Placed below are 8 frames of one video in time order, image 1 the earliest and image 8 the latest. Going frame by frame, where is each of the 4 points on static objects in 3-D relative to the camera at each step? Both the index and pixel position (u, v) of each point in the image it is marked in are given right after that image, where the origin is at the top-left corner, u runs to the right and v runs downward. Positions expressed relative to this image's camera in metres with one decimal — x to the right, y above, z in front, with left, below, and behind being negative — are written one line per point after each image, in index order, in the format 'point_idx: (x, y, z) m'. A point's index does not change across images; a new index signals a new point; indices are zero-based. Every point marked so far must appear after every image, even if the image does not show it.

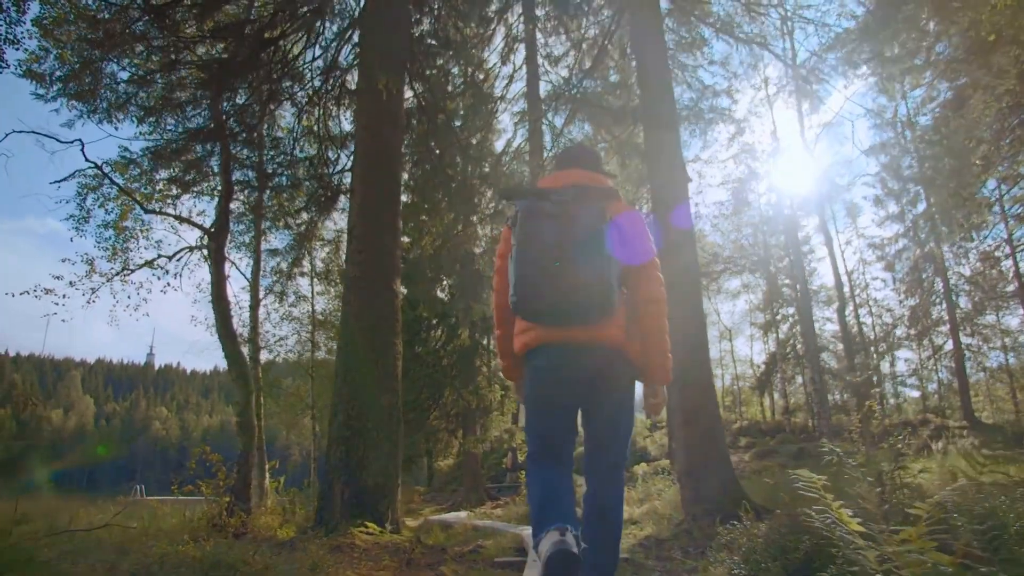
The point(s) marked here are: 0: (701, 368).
0: (+1.6, -0.7, +5.6) m
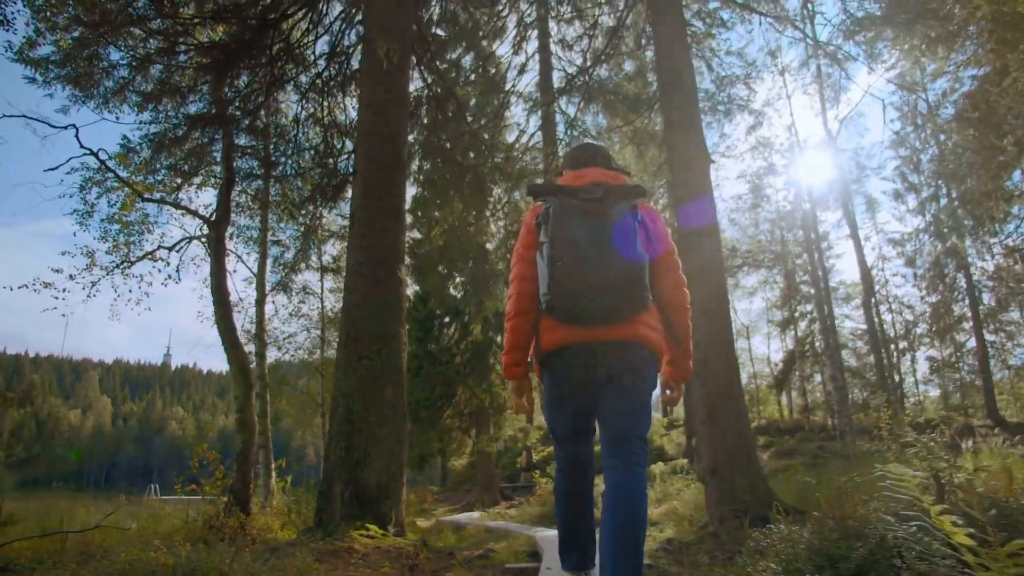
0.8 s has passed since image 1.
0: (+1.7, -0.6, +5.2) m
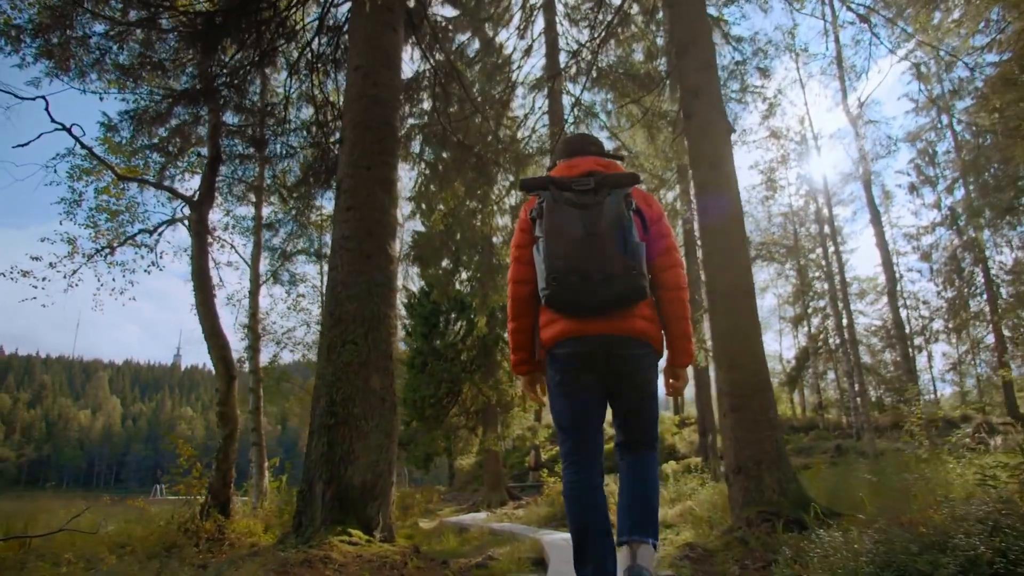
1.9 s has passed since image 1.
0: (+1.7, -0.4, +4.7) m
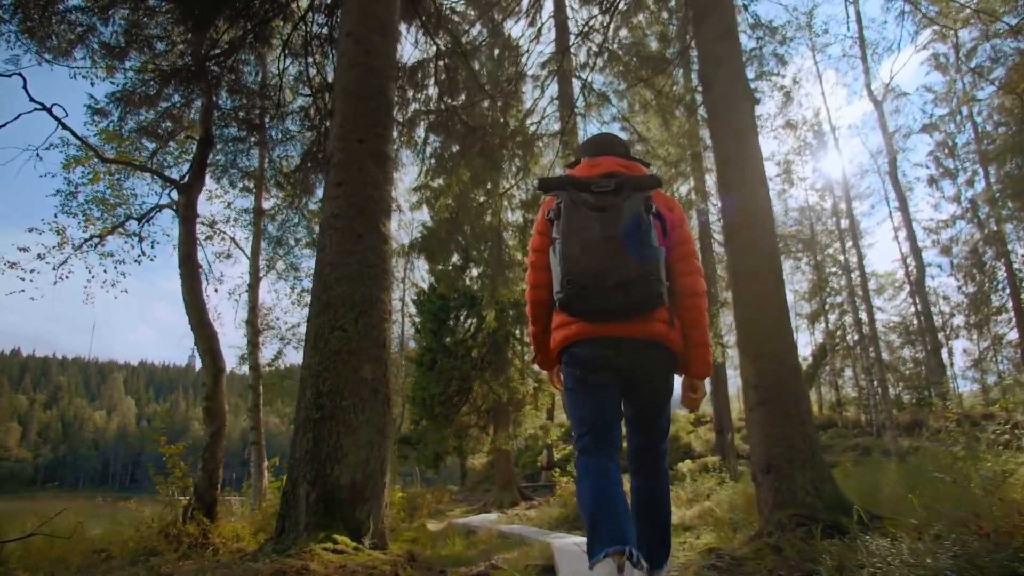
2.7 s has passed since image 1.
0: (+1.8, -0.3, +4.3) m
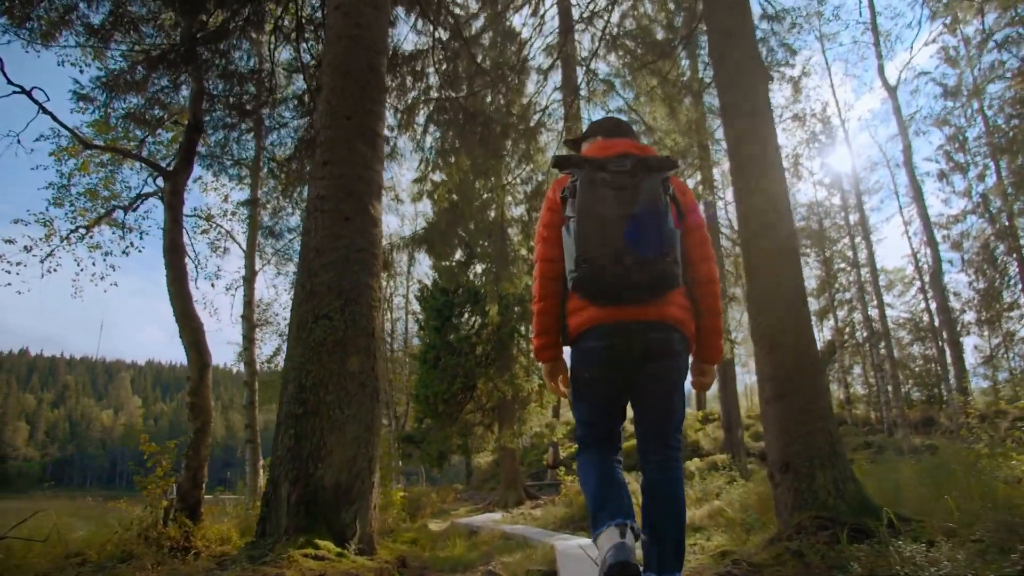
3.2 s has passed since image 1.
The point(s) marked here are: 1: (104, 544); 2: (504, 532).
0: (+1.8, -0.2, +4.0) m
1: (-2.7, -1.7, +4.3) m
2: (-0.1, -2.7, +7.2) m
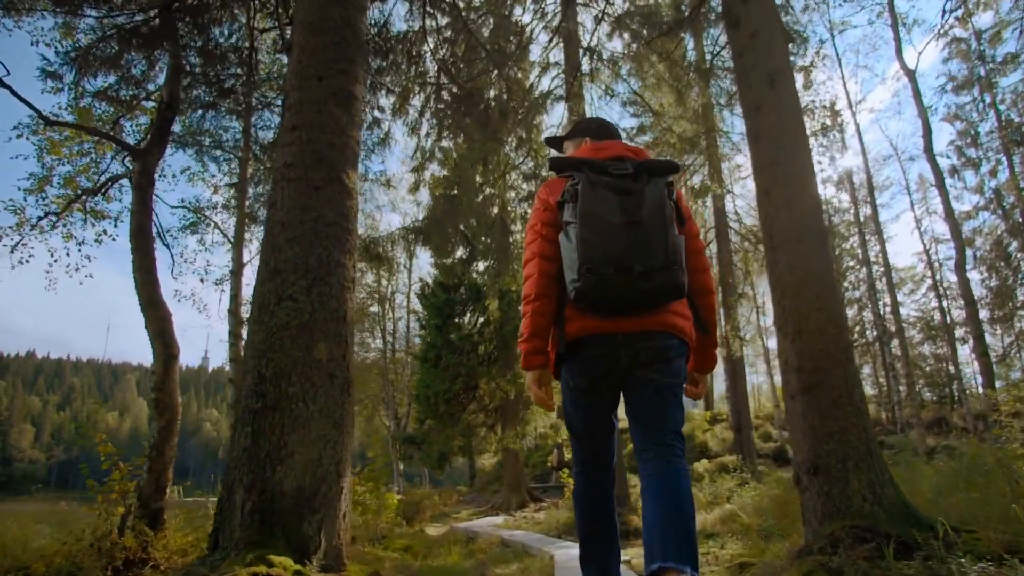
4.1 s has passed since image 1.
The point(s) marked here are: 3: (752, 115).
0: (+1.7, -0.1, +3.6) m
1: (-2.7, -1.6, +3.9) m
2: (-0.1, -2.6, +6.8) m
3: (+1.5, +1.1, +4.1) m
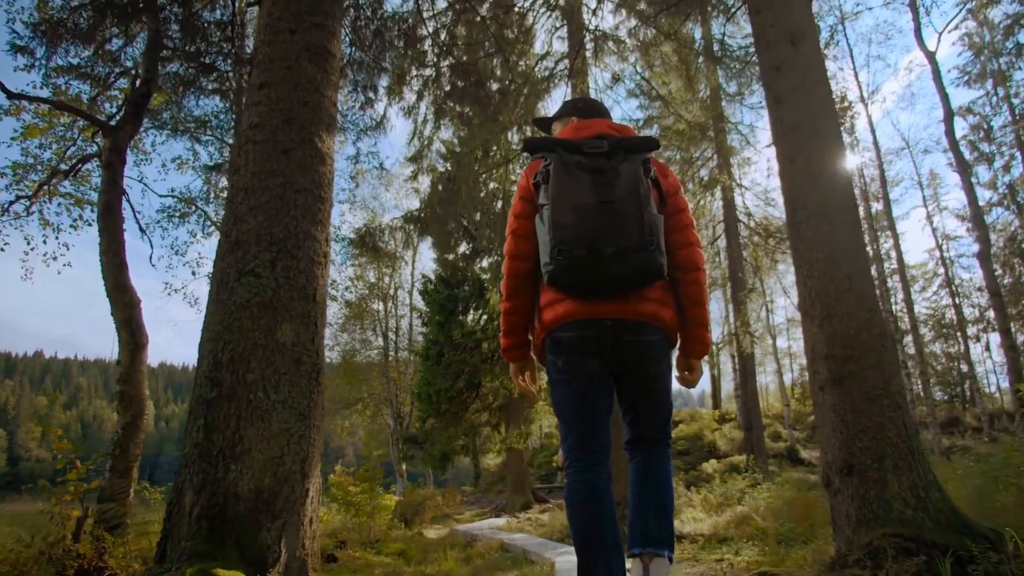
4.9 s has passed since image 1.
0: (+1.7, 0.0, +3.2) m
1: (-2.7, -1.5, +3.6) m
2: (-0.1, -2.5, +6.4) m
3: (+1.5, +1.2, +3.7) m
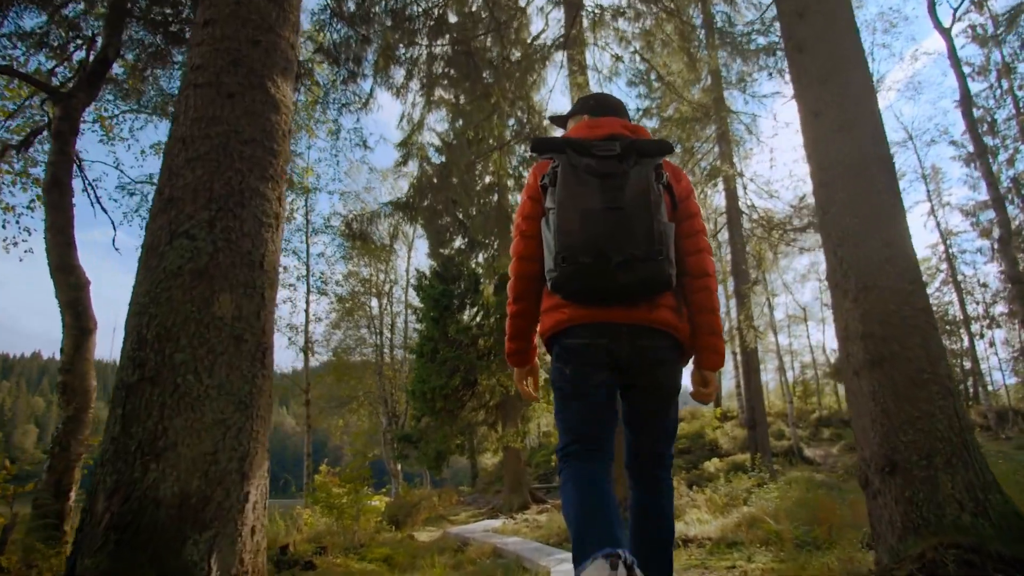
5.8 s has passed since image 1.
0: (+1.6, +0.1, +2.8) m
1: (-2.8, -1.4, +3.1) m
2: (-0.1, -2.4, +6.0) m
3: (+1.4, +1.3, +3.3) m
